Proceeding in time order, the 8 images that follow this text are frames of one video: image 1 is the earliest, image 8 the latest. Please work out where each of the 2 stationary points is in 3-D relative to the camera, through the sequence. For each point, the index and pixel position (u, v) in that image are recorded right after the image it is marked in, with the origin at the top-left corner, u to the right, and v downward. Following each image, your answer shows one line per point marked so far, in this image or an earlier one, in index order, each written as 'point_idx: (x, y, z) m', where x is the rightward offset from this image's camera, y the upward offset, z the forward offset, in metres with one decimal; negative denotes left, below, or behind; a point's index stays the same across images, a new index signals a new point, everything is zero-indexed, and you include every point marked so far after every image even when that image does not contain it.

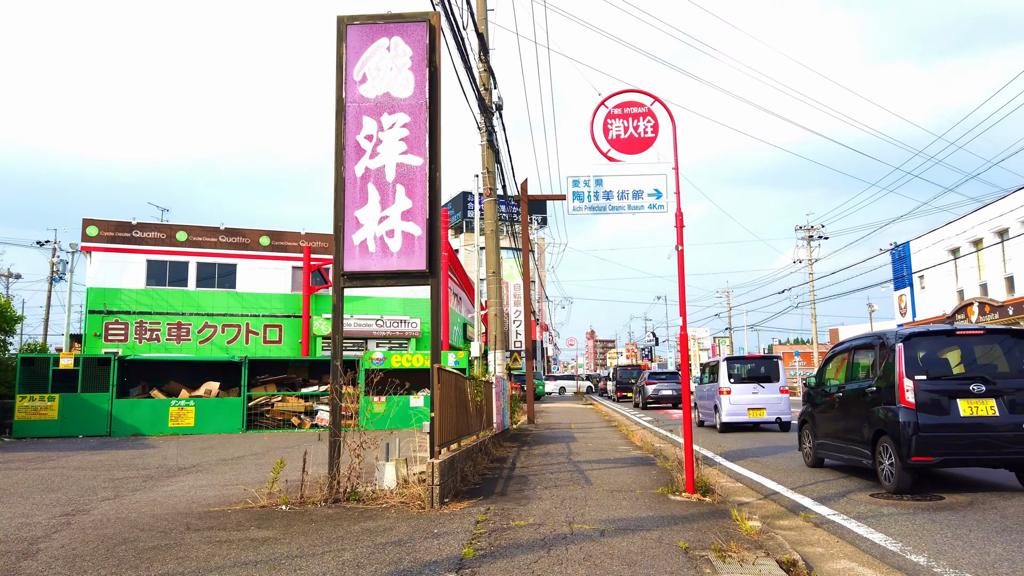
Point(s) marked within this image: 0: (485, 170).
0: (-0.6, +2.6, +16.3) m
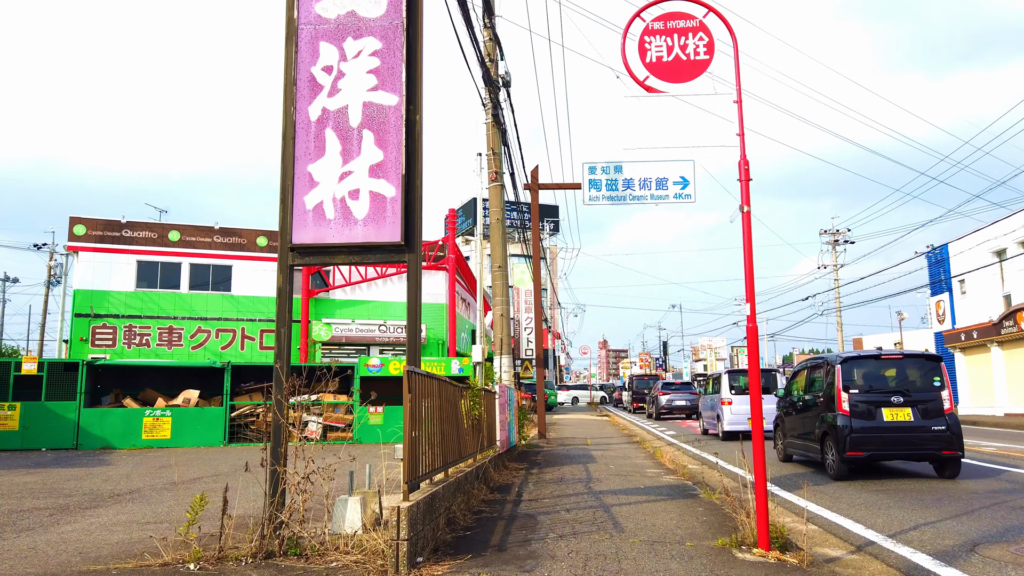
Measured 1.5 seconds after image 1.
0: (-0.4, +2.7, +14.4) m
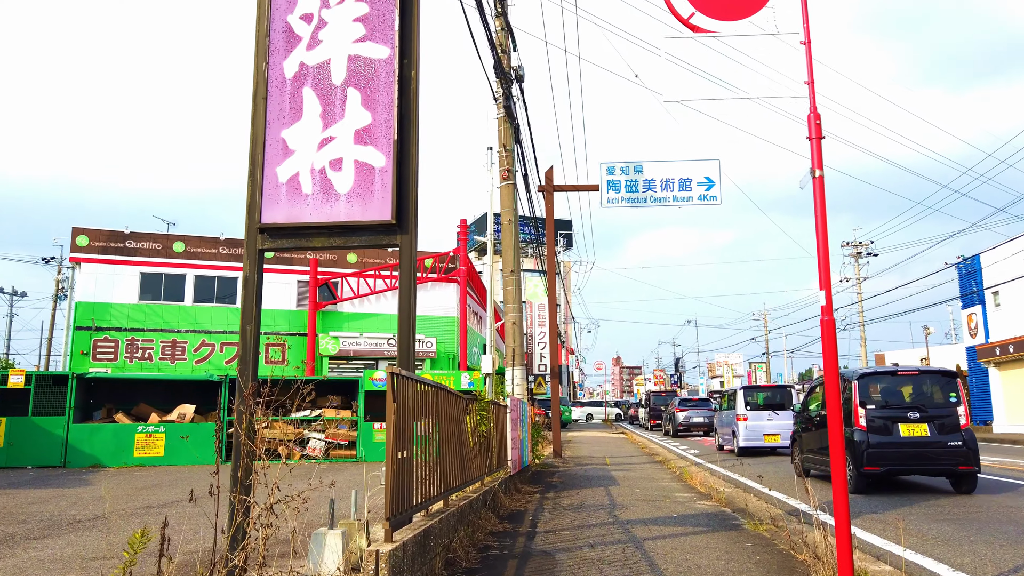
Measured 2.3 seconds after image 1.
0: (-0.2, +2.5, +13.5) m
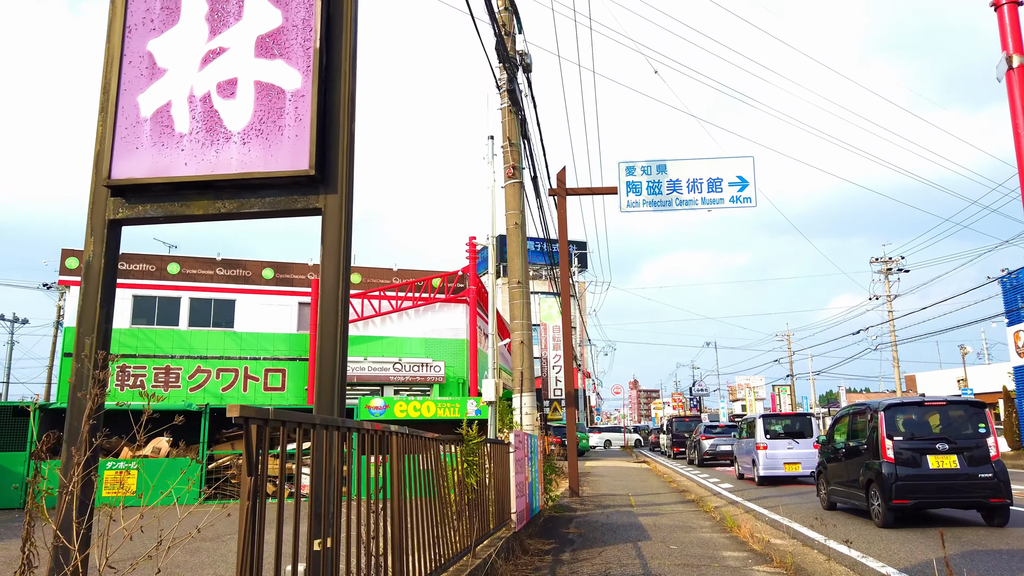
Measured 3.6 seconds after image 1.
0: (-0.1, +2.3, +11.8) m
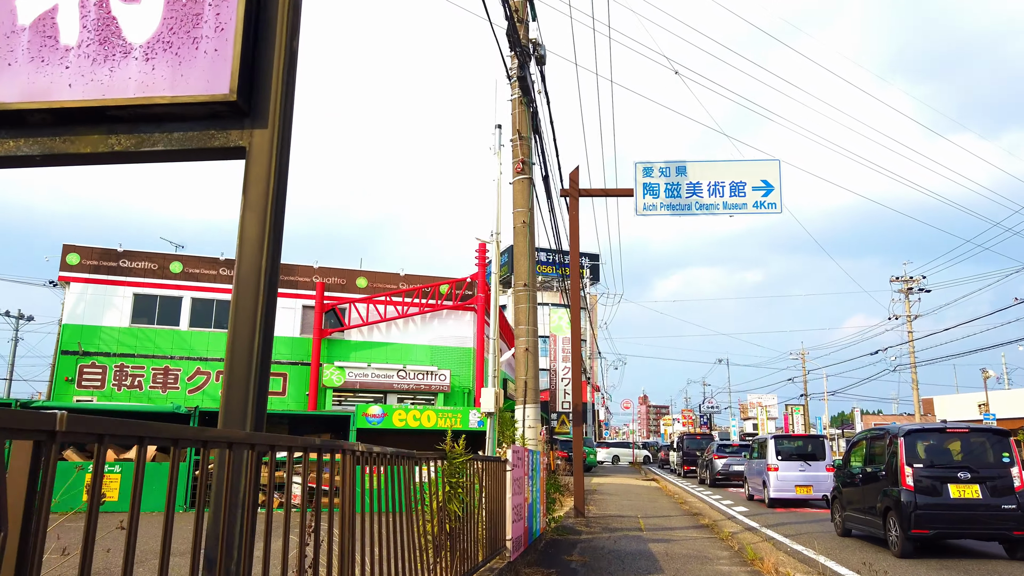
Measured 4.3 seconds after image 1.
0: (+0.1, +2.3, +11.1) m
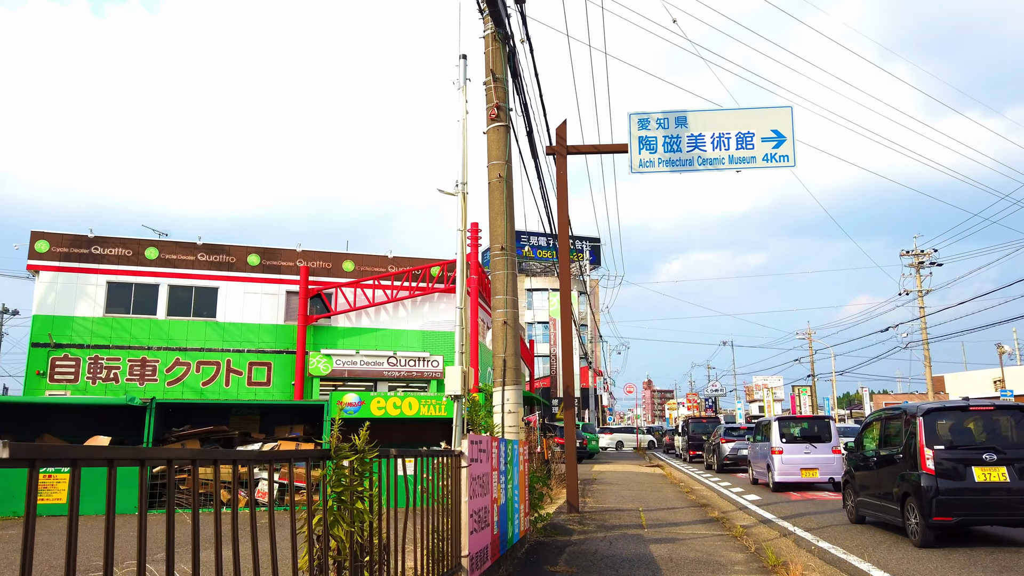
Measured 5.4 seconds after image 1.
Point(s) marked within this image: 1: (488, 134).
0: (-0.3, +2.7, +9.6) m
1: (-0.3, +1.9, +9.5) m
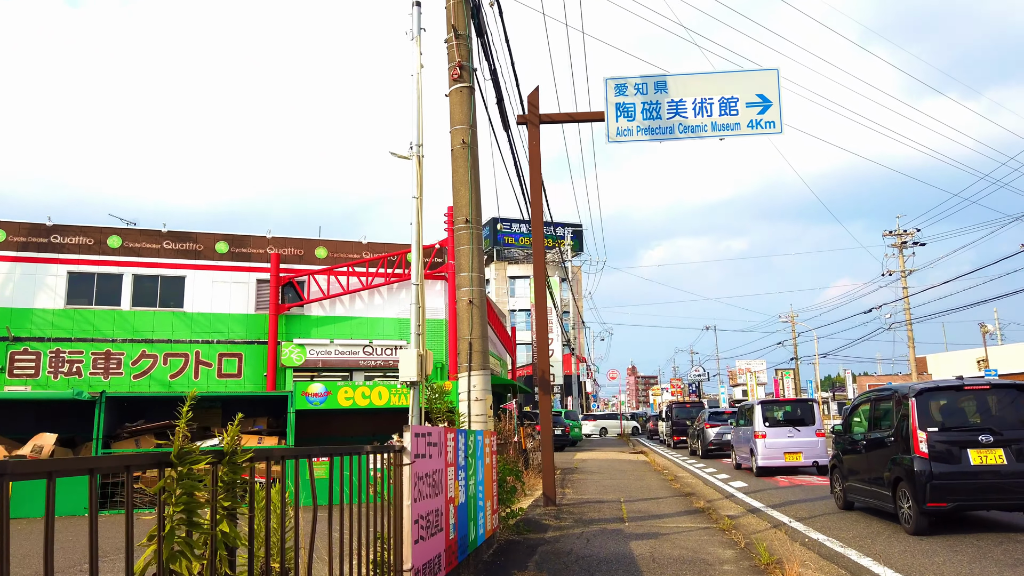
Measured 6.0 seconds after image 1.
0: (-0.7, +3.0, +8.8) m
1: (-0.7, +2.2, +8.7) m
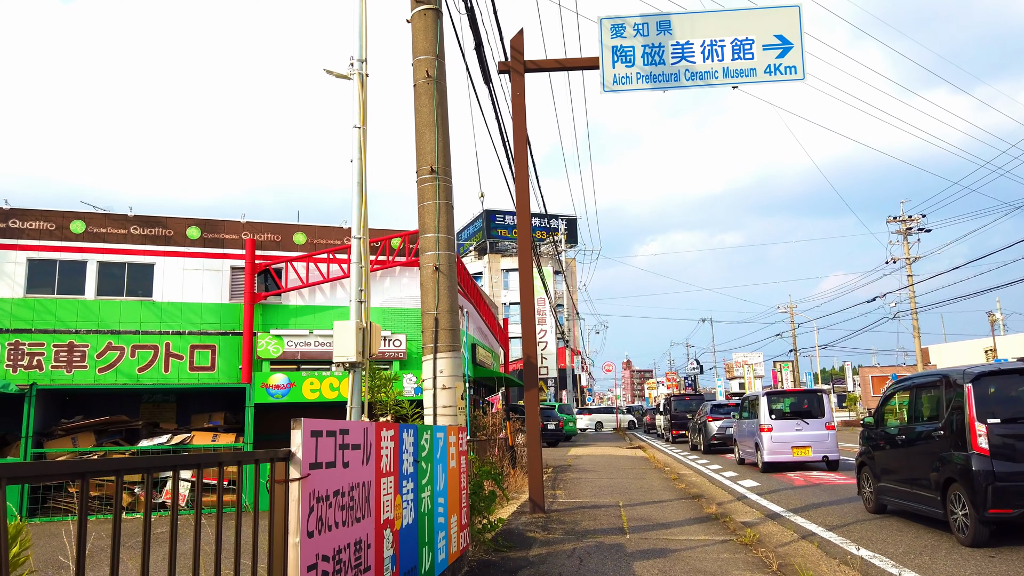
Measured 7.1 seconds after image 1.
0: (-0.9, +3.3, +7.3) m
1: (-0.9, +2.5, +7.2) m
